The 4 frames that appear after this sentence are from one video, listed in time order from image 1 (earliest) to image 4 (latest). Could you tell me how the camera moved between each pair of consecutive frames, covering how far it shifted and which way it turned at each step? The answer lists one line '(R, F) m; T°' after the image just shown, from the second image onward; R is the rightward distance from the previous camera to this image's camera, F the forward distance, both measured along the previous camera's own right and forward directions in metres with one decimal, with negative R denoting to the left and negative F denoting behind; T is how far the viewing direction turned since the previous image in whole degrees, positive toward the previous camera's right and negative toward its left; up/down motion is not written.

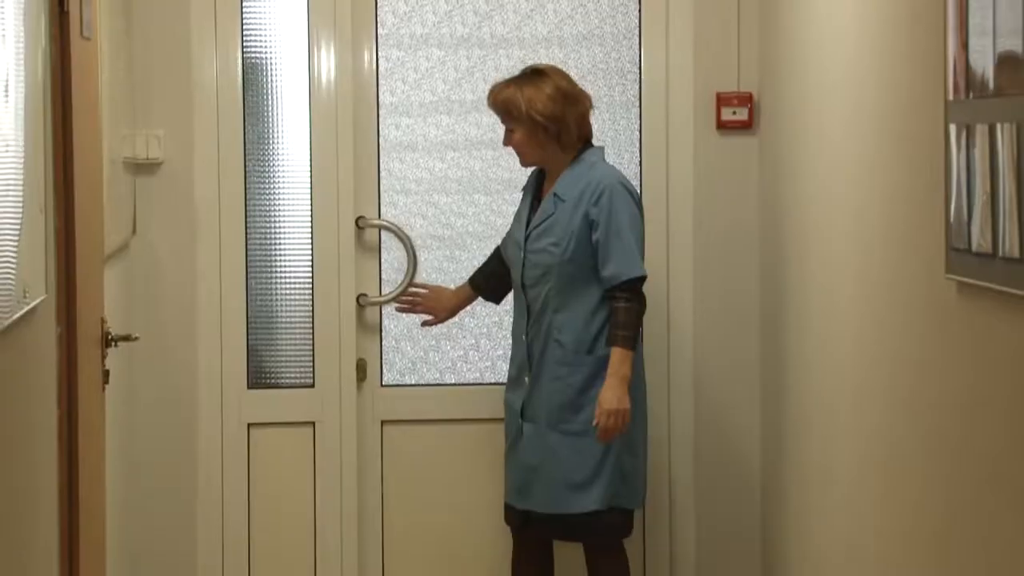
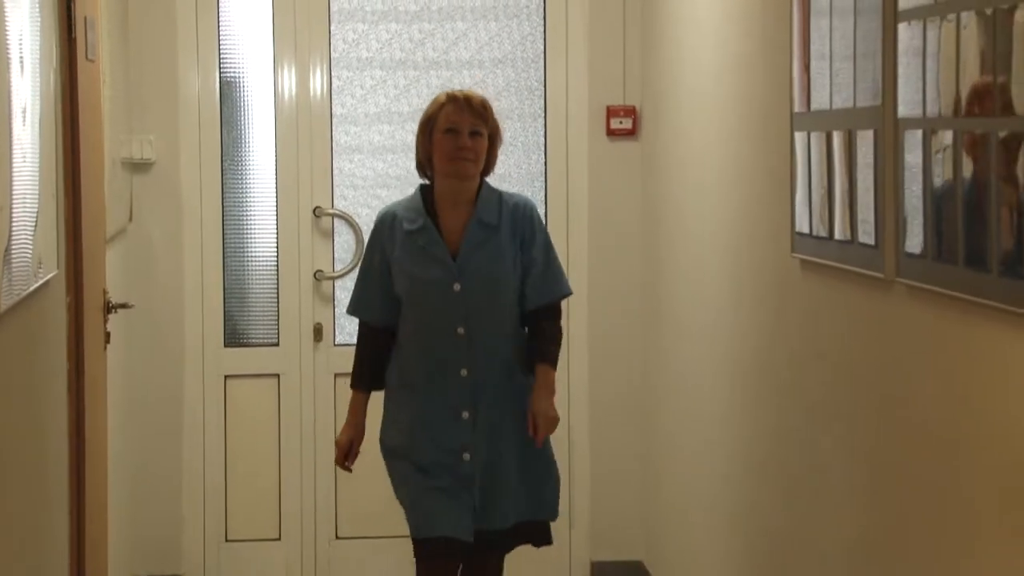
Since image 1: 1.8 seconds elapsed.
(+0.1, -0.3) m; +1°
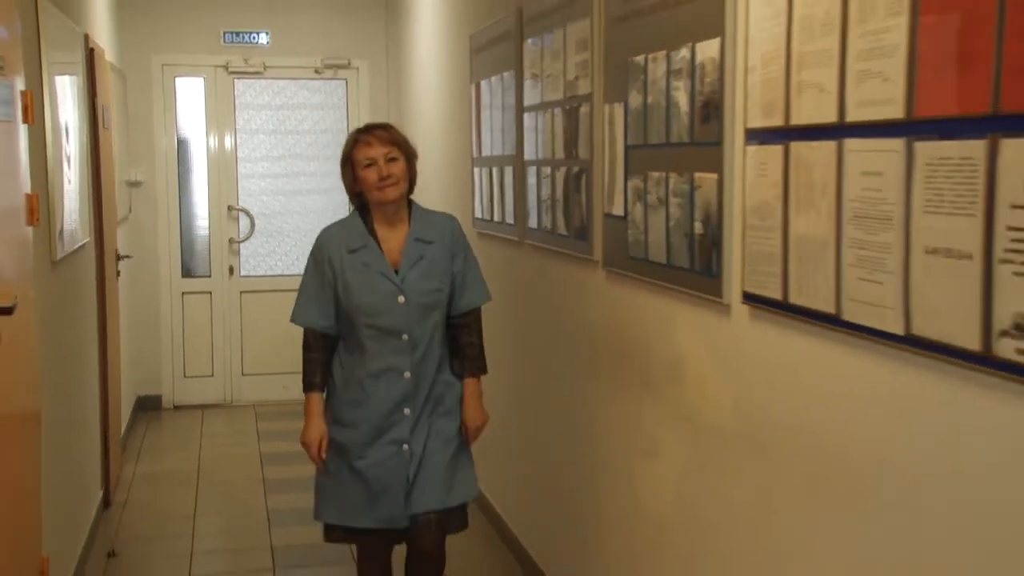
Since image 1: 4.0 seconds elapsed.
(+0.2, -1.4) m; +5°
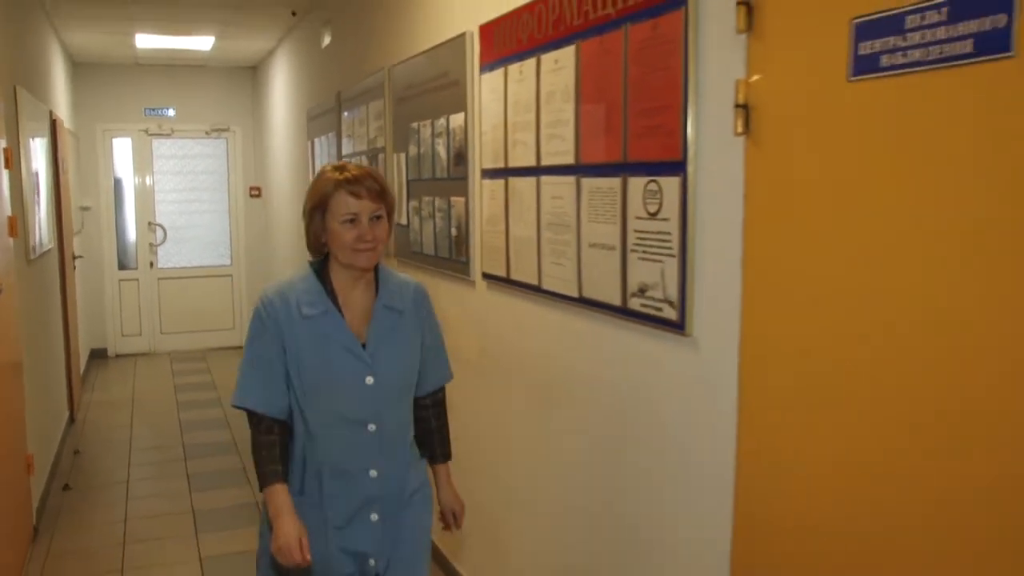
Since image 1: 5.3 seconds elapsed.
(+0.3, -1.7) m; +6°
